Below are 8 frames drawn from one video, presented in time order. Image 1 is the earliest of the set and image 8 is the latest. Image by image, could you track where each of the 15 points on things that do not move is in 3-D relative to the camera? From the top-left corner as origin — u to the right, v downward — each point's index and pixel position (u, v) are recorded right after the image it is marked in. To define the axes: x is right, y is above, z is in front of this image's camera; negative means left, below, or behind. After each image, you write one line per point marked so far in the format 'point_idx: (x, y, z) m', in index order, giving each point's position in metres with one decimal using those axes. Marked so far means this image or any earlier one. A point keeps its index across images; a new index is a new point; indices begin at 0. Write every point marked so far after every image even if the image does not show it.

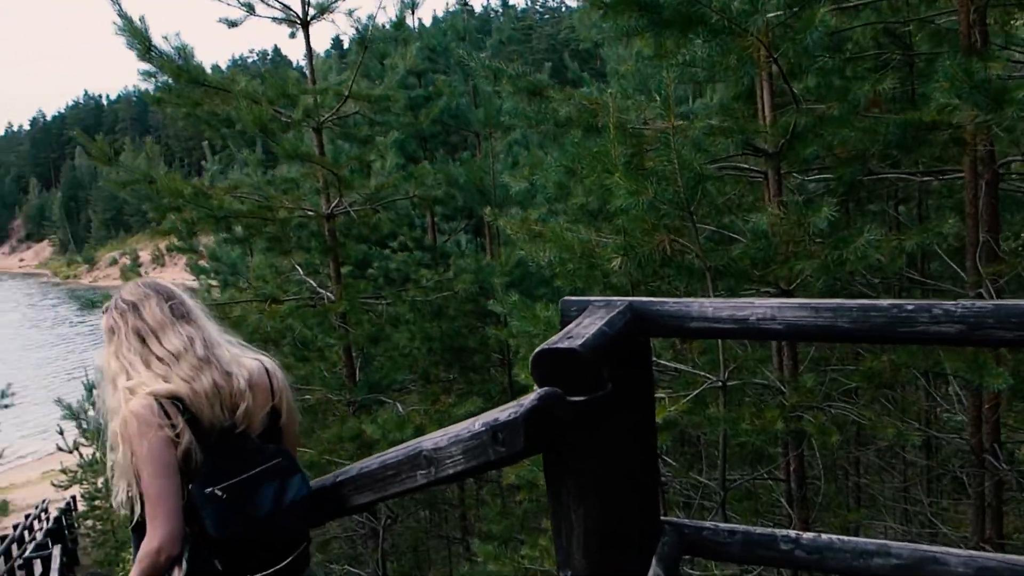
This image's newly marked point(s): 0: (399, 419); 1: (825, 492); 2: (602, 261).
0: (-1.0, -1.2, +7.0) m
1: (+3.0, -2.0, +7.4) m
2: (+0.6, +0.2, +5.1) m
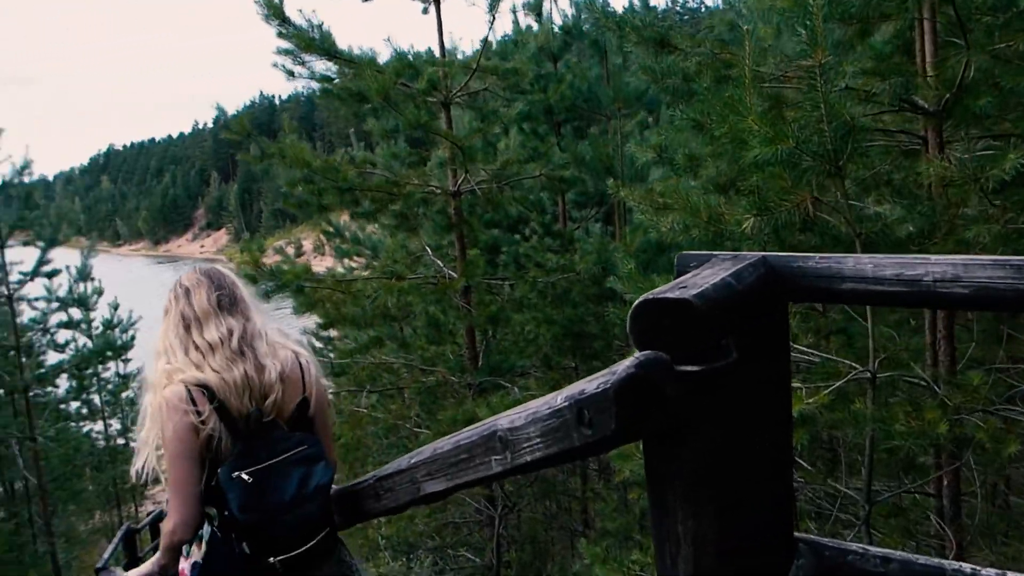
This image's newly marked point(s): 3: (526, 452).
0: (0.0, -1.0, +6.7) m
1: (+4.0, -1.9, +6.4) m
2: (+1.3, +0.4, +4.5) m
3: (0.0, -0.4, +2.0) m
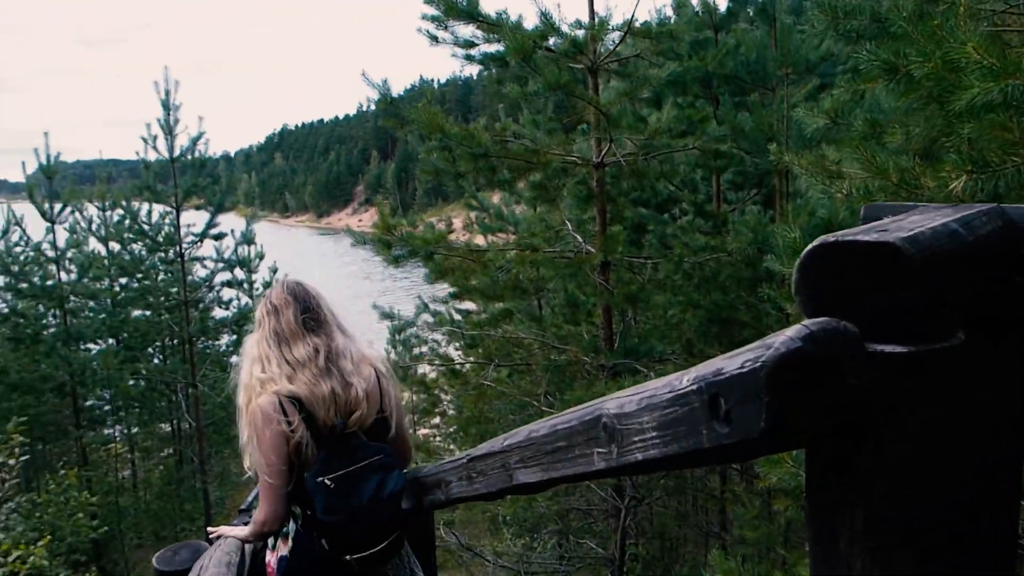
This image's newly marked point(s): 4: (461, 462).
0: (+1.1, -0.8, +6.1) m
1: (+4.9, -1.9, +5.0) m
2: (+2.0, +0.4, +3.7) m
3: (+0.2, -0.3, +1.5) m
4: (-0.2, -0.7, +2.9) m
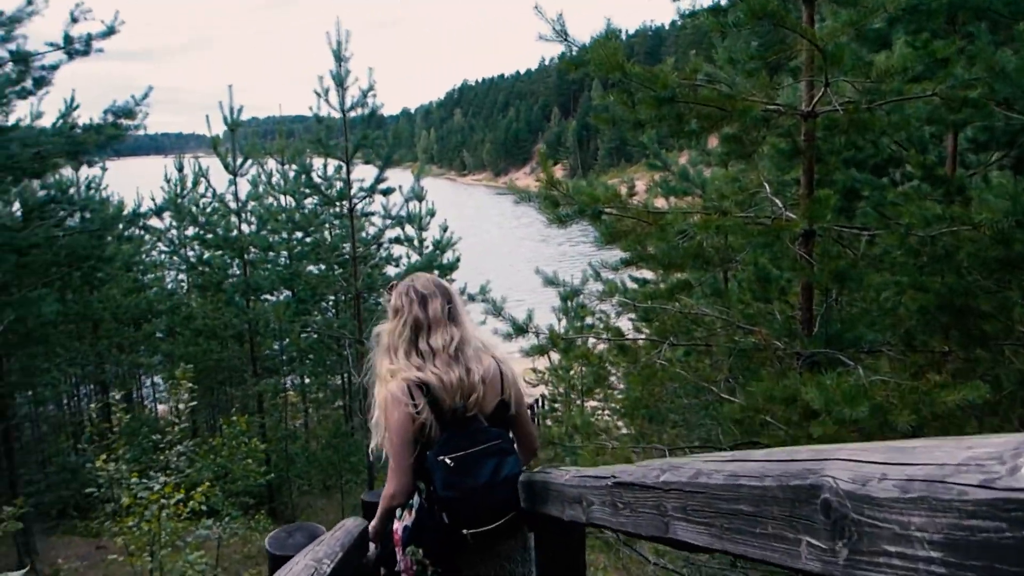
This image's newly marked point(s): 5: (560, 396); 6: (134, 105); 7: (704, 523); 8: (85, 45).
0: (+2.3, -0.6, +5.0) m
1: (+5.7, -2.0, +3.2) m
2: (+2.7, +0.5, +2.4) m
3: (+0.4, -0.3, +0.7) m
4: (+0.3, -0.6, +2.2) m
5: (+0.7, -1.7, +12.3) m
6: (-4.9, +2.4, +9.8) m
7: (+0.4, -0.5, +1.4) m
8: (-4.9, +2.8, +8.7) m
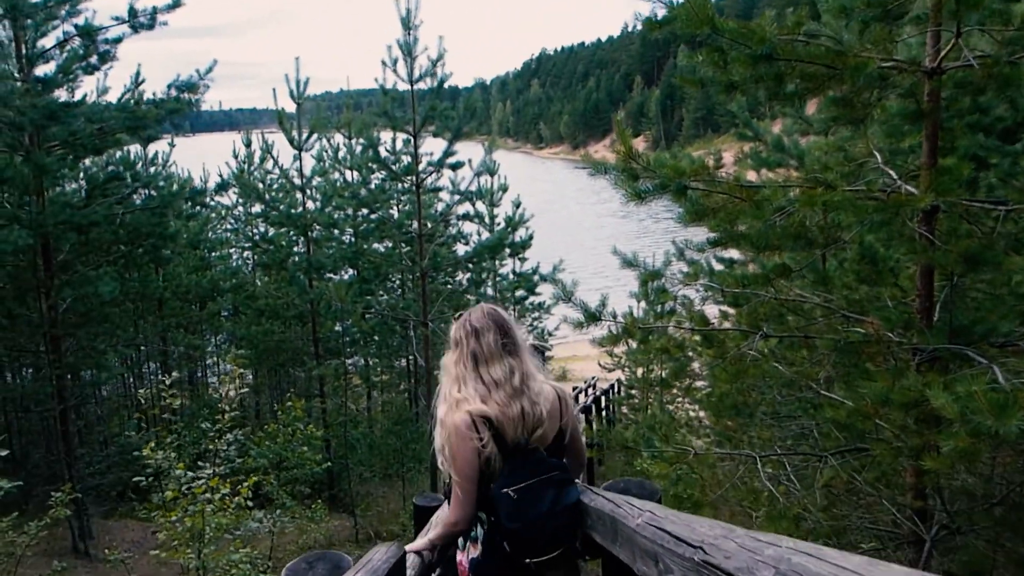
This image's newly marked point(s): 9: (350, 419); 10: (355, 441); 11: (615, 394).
0: (+2.7, -0.5, +4.2) m
1: (+5.9, -2.0, +2.1) m
2: (+2.8, +0.4, +1.5) m
3: (+0.4, -0.4, +0.1) m
4: (+0.4, -0.6, +1.6) m
5: (+1.9, -1.4, +11.6) m
6: (-4.0, +2.7, +9.6) m
7: (+0.4, -0.5, +0.7) m
8: (-4.1, +3.0, +8.5) m
9: (-2.5, -1.9, +11.4) m
10: (-2.3, -2.2, +11.2) m
11: (+1.5, -1.6, +11.5) m
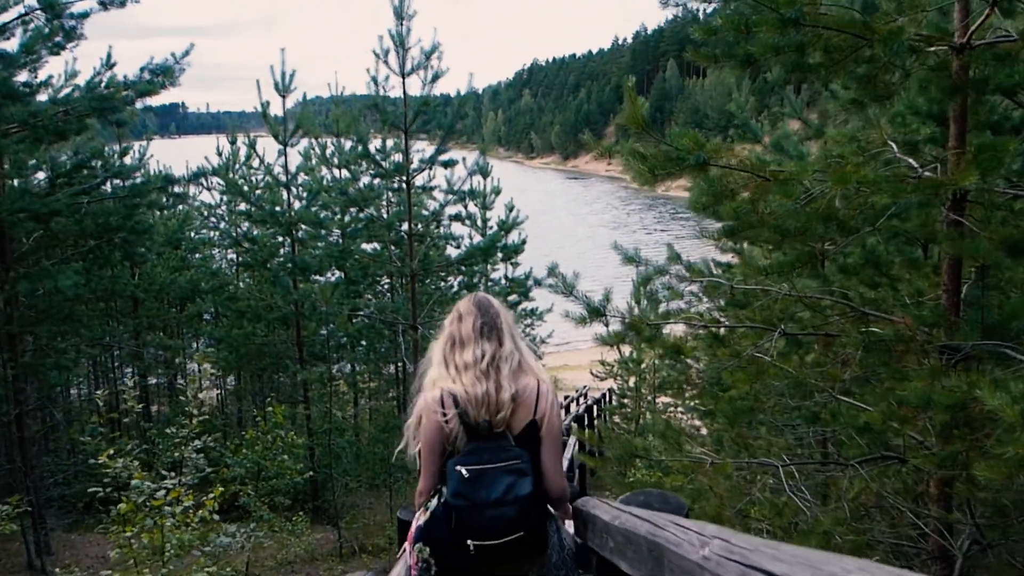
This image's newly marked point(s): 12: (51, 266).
0: (+2.7, -0.5, +3.9) m
1: (+5.9, -1.9, +1.8) m
2: (+2.8, +0.5, +1.2) m
3: (+0.4, -0.3, -0.2) m
4: (+0.4, -0.5, +1.3) m
5: (+1.8, -1.5, +11.3) m
6: (-4.0, +2.6, +9.3) m
7: (+0.4, -0.4, +0.4) m
8: (-4.1, +3.0, +8.2) m
9: (-2.6, -2.0, +11.0) m
10: (-2.4, -2.3, +10.8) m
11: (+1.4, -1.7, +11.2) m
12: (-5.2, +0.2, +8.5) m
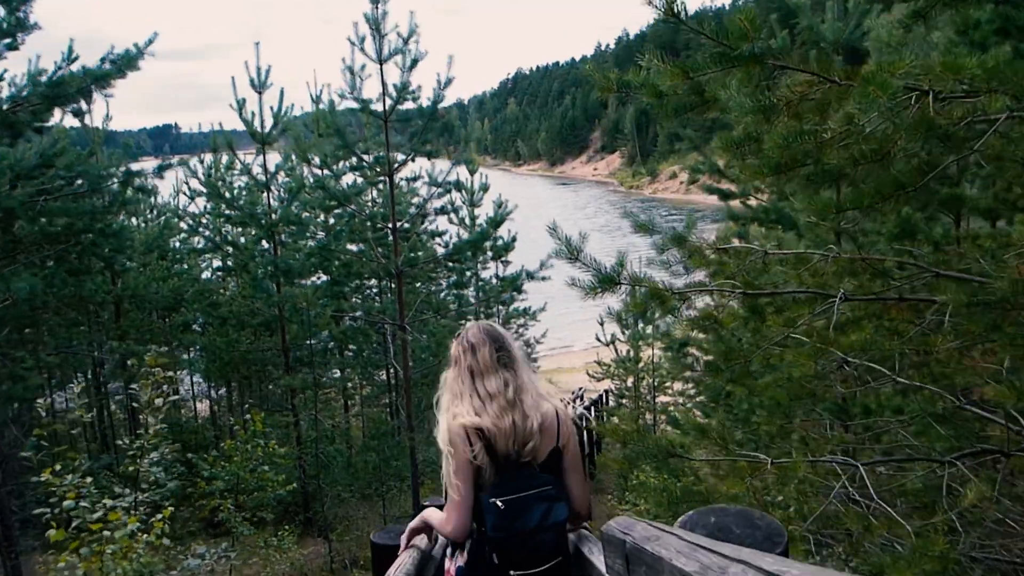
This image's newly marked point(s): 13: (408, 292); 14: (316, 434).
0: (+2.7, -0.3, +3.7) m
1: (+6.0, -1.6, +1.6) m
2: (+2.8, +0.7, +1.0) m
3: (+0.4, -0.1, -0.5) m
4: (+0.4, -0.3, +1.0) m
5: (+1.7, -1.5, +11.0) m
6: (-4.2, +2.5, +9.0) m
7: (+0.5, -0.2, +0.1) m
8: (-4.3, +2.9, +7.9) m
9: (-2.7, -2.1, +10.7) m
10: (-2.5, -2.4, +10.5) m
11: (+1.3, -1.7, +10.9) m
12: (-5.3, +0.1, +8.1) m
13: (-1.6, -0.1, +11.5) m
14: (-2.8, -2.1, +10.7) m
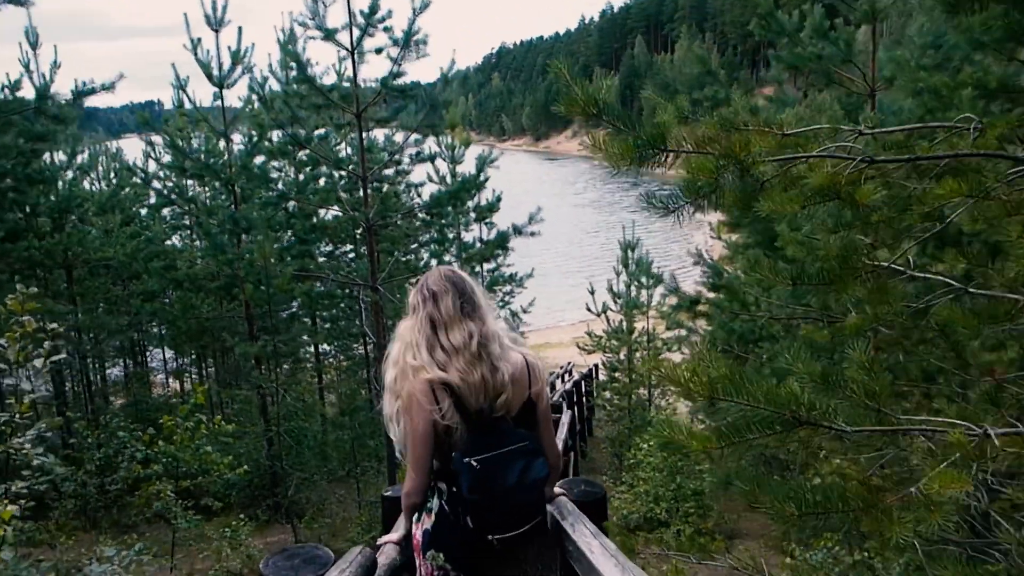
0: (+2.6, 0.0, +3.1) m
1: (+6.0, -1.4, +1.1) m
2: (+2.8, +1.0, +0.4) m
3: (+0.5, +0.1, -1.2) m
4: (+0.4, -0.1, +0.3) m
5: (+1.5, -1.0, +10.4) m
6: (-4.4, +2.9, +8.2) m
7: (+0.5, 0.0, -0.5) m
8: (-4.5, +3.3, +7.1) m
9: (-2.9, -1.7, +10.0) m
10: (-2.7, -2.0, +9.8) m
11: (+1.1, -1.2, +10.3) m
12: (-5.4, +0.5, +7.4) m
13: (-1.8, +0.4, +10.8) m
14: (-3.0, -1.7, +10.0) m
